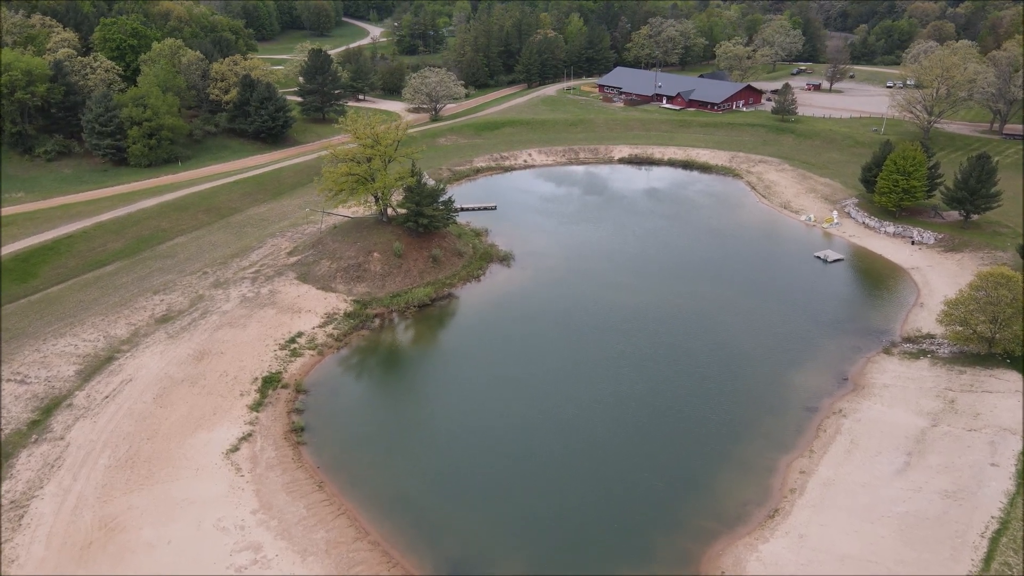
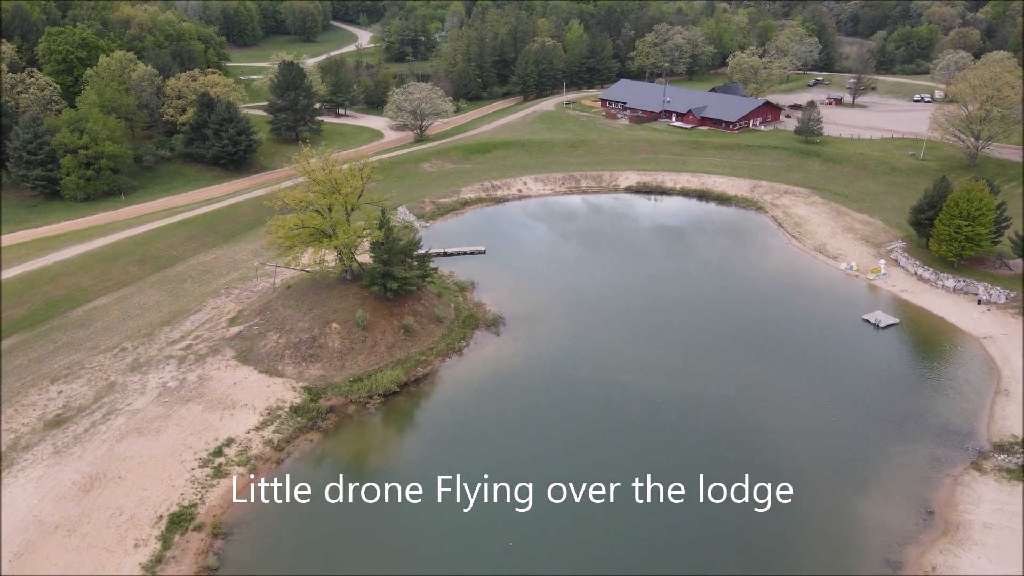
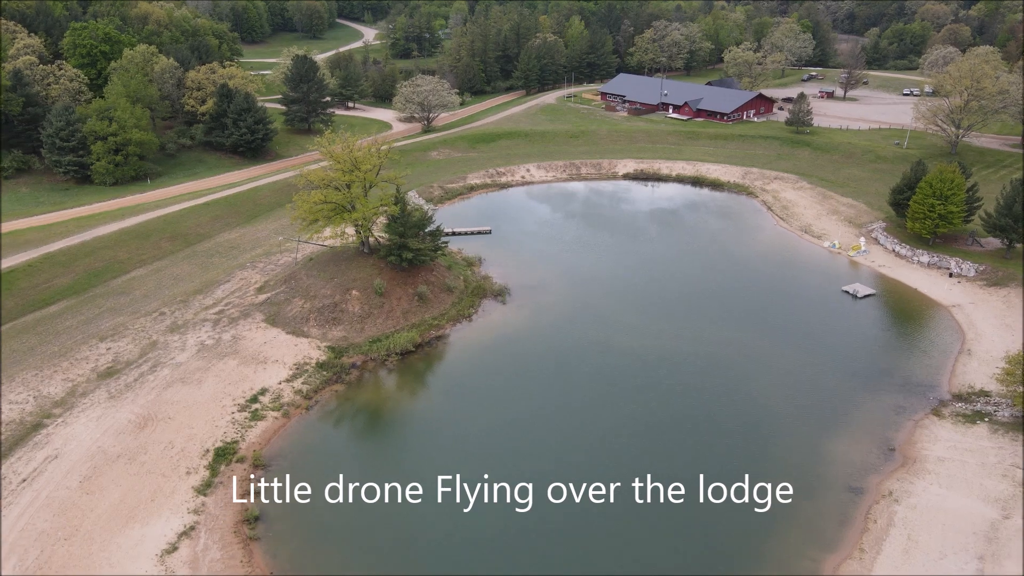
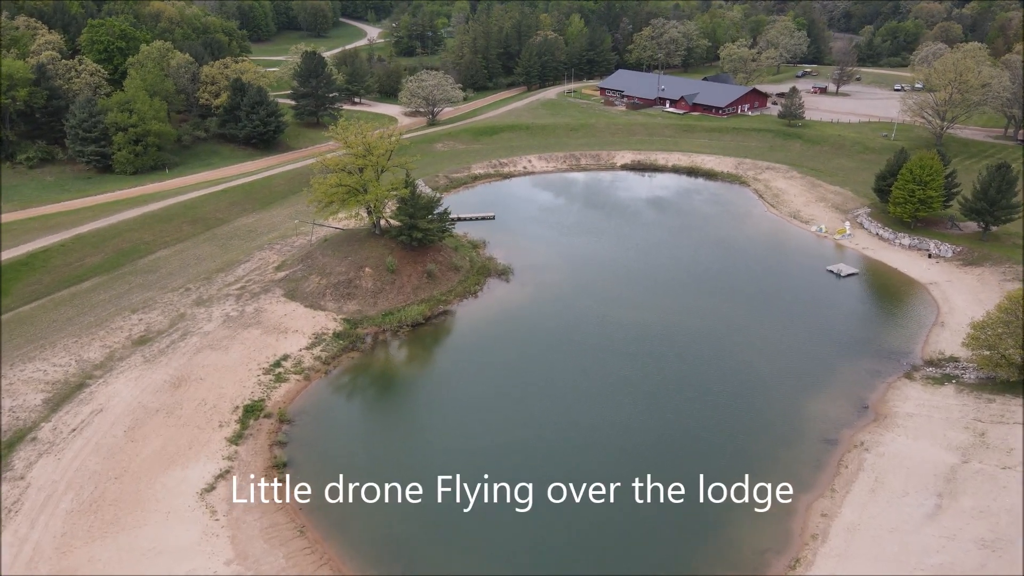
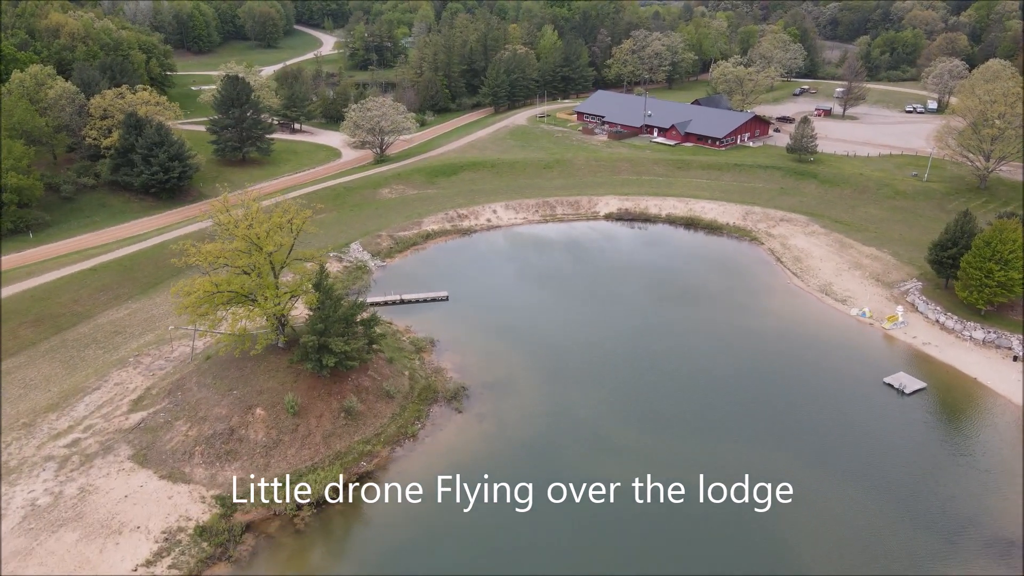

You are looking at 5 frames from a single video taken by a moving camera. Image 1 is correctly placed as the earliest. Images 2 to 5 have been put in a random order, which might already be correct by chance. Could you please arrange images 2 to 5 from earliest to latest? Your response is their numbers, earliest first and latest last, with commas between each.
4, 3, 2, 5
